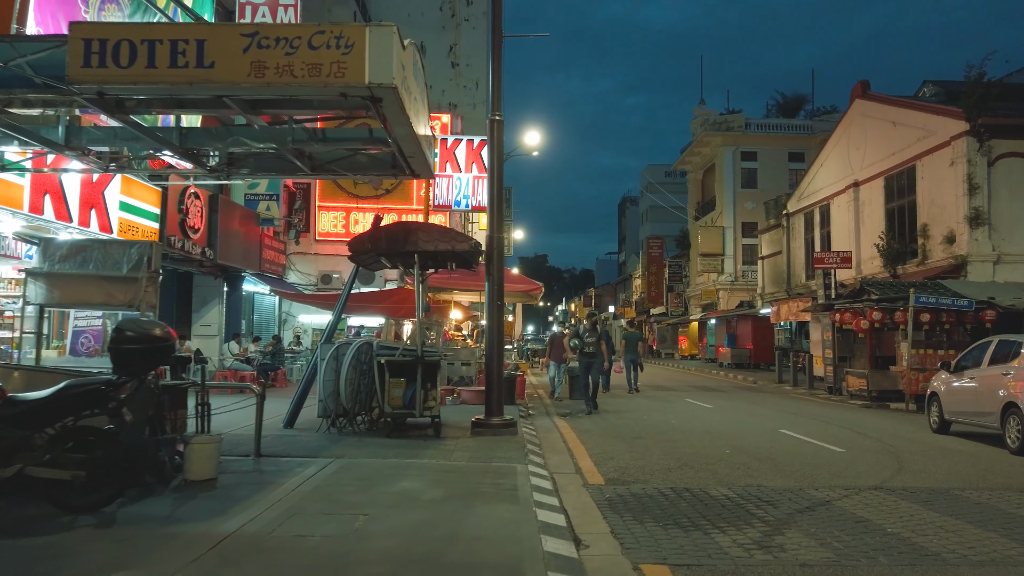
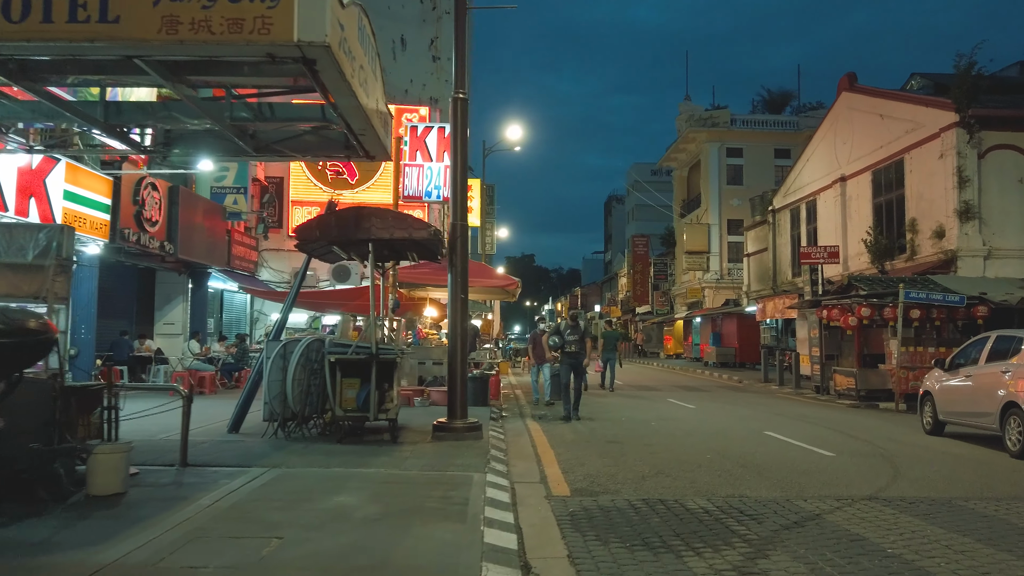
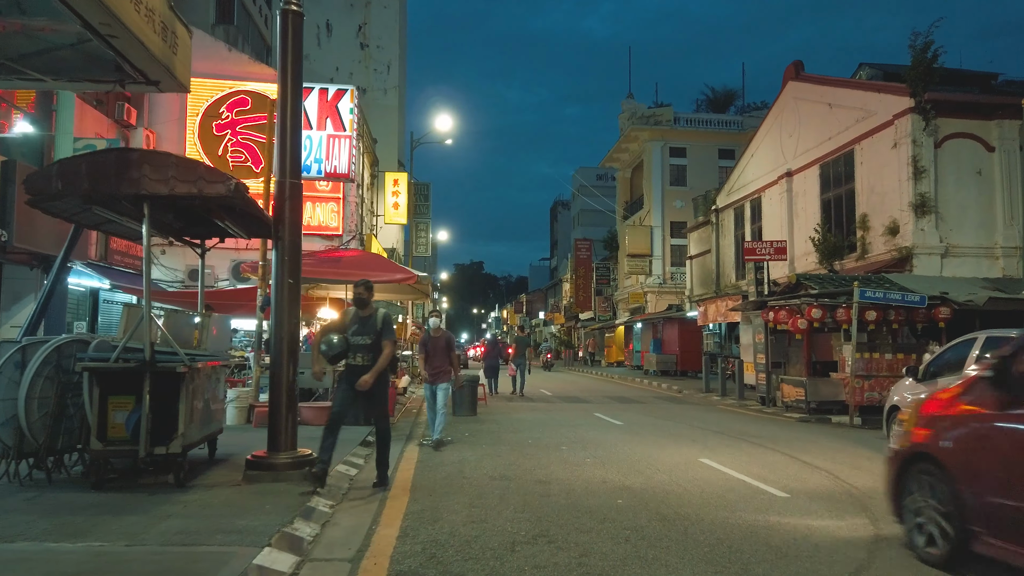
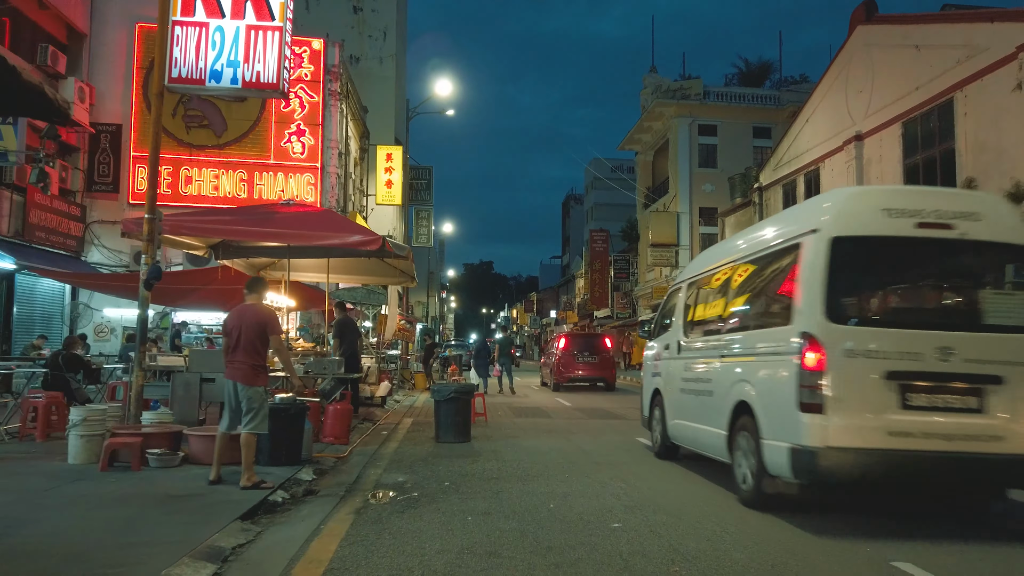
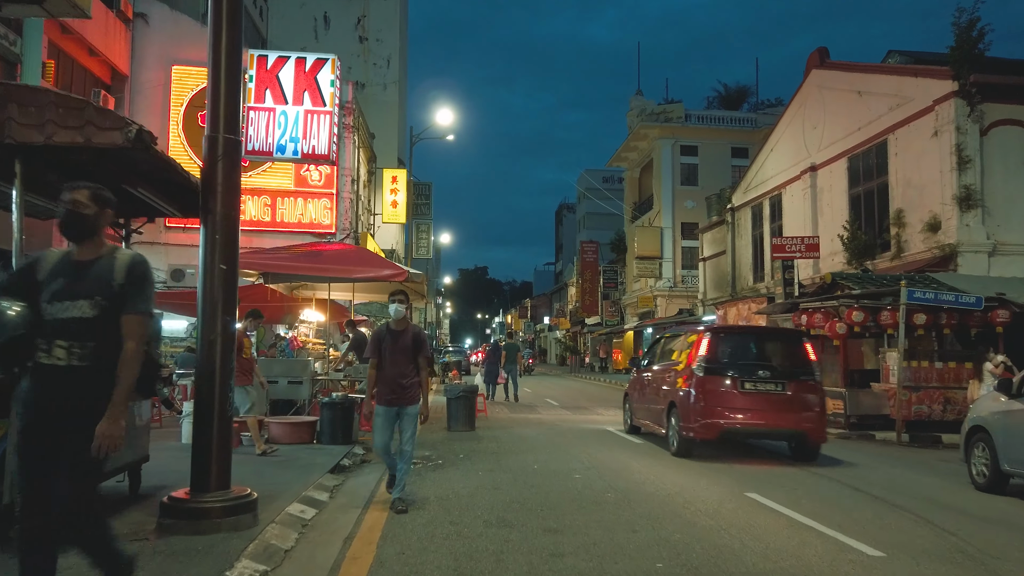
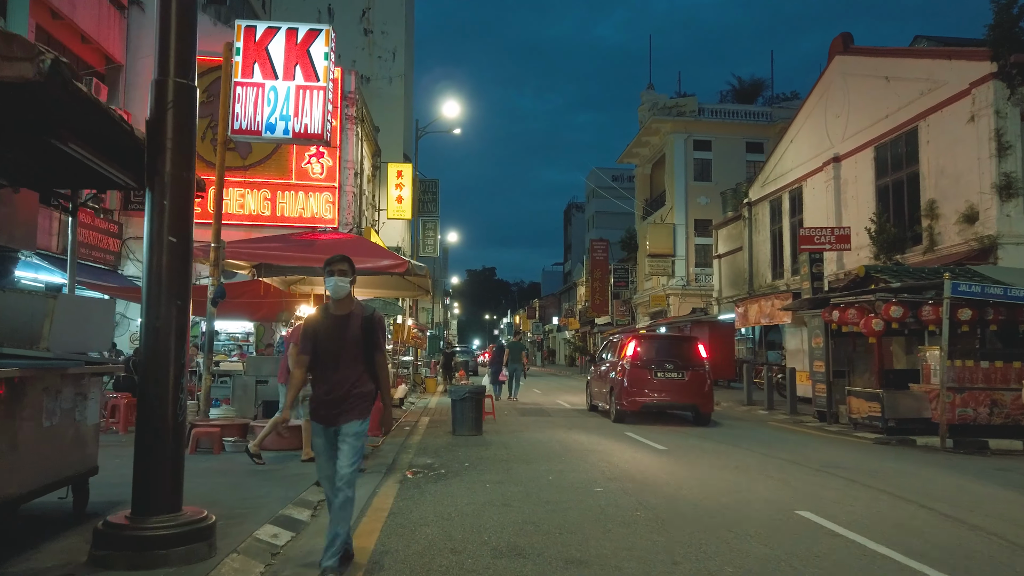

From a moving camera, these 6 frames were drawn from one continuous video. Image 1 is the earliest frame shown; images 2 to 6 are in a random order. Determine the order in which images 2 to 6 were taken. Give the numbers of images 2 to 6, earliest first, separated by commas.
2, 3, 5, 6, 4
